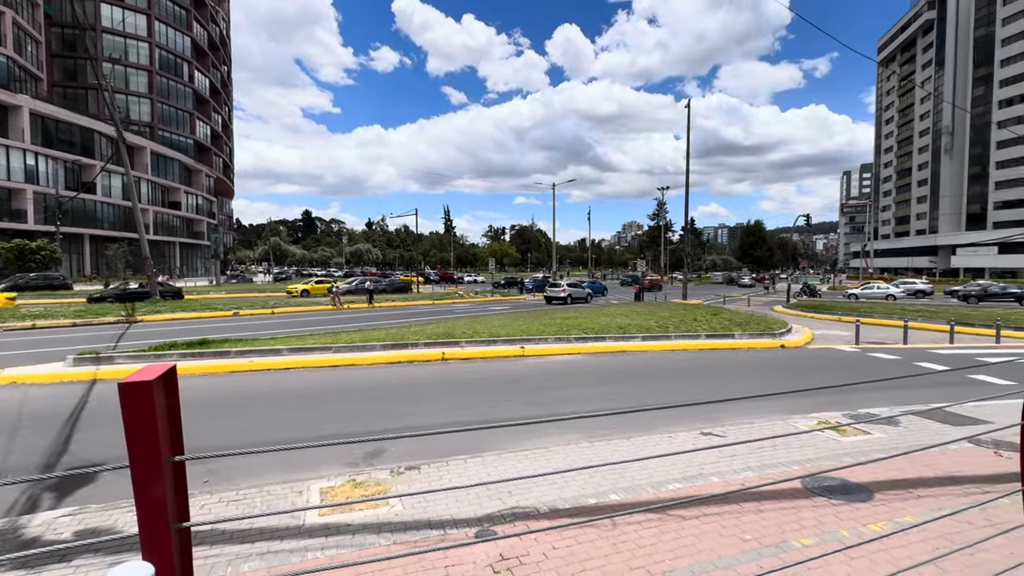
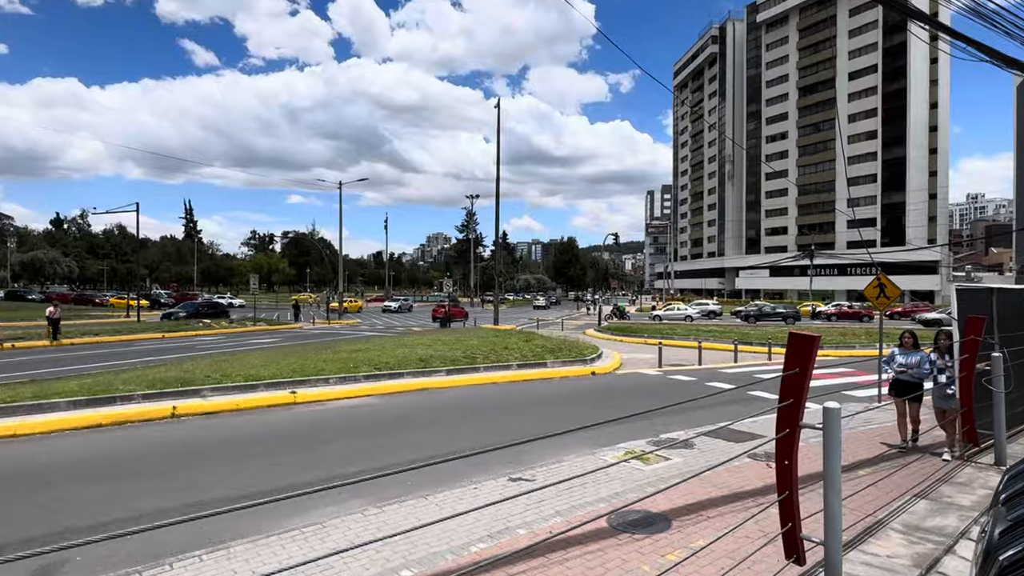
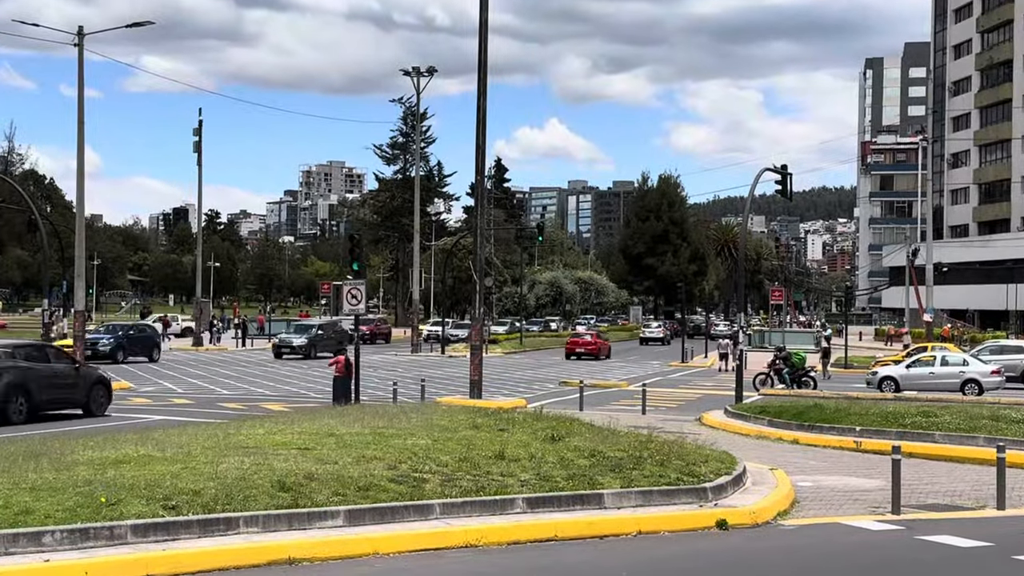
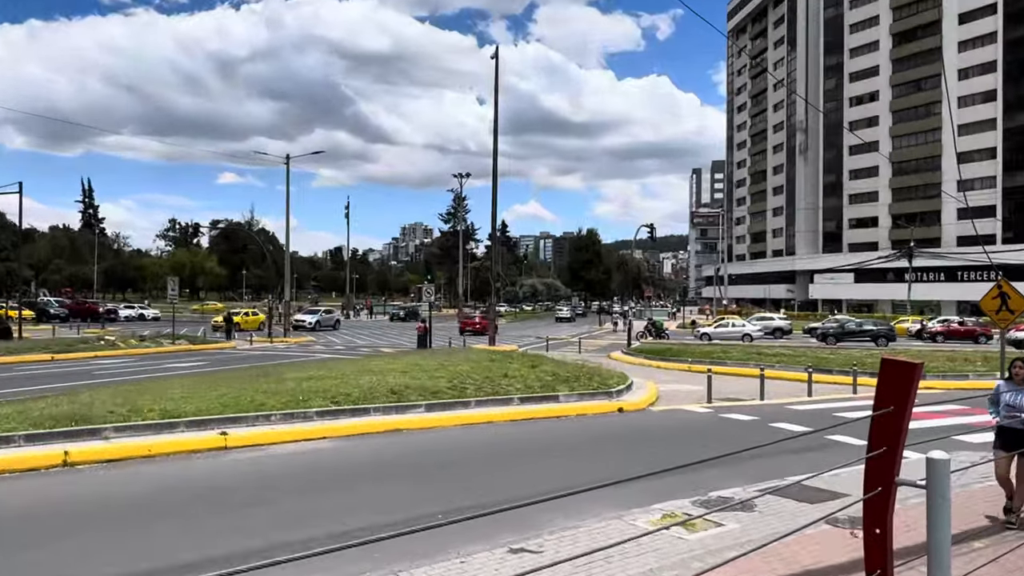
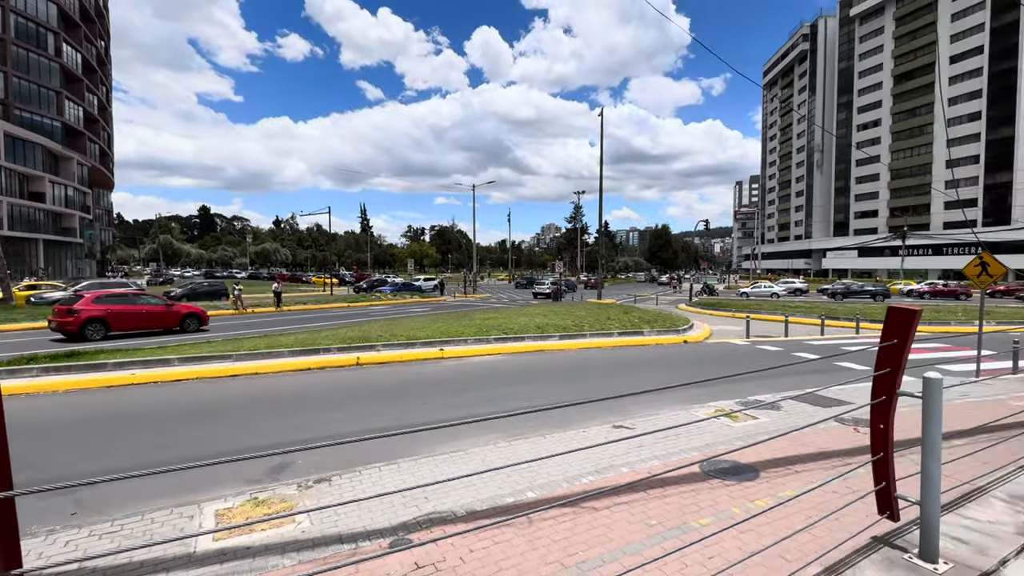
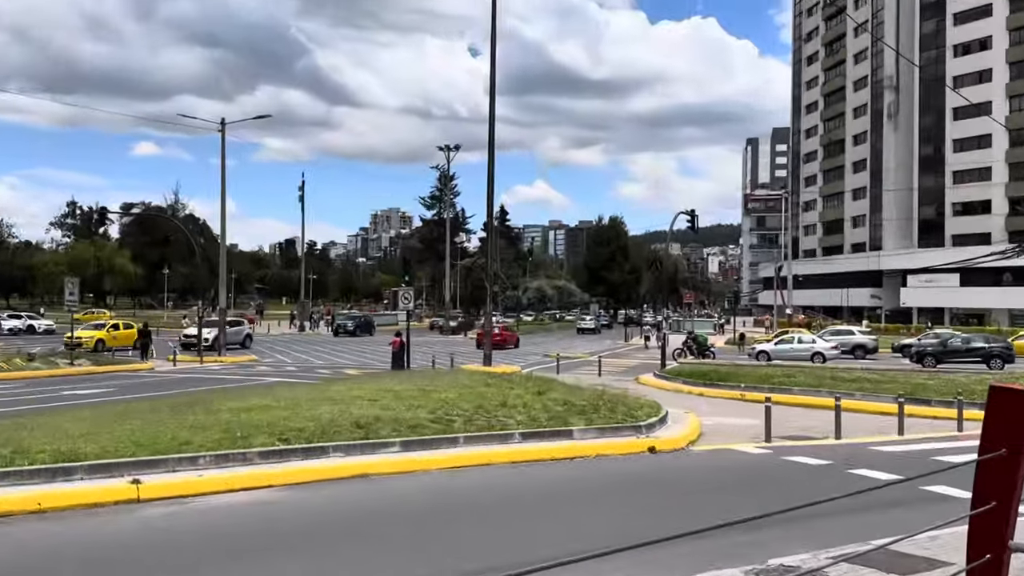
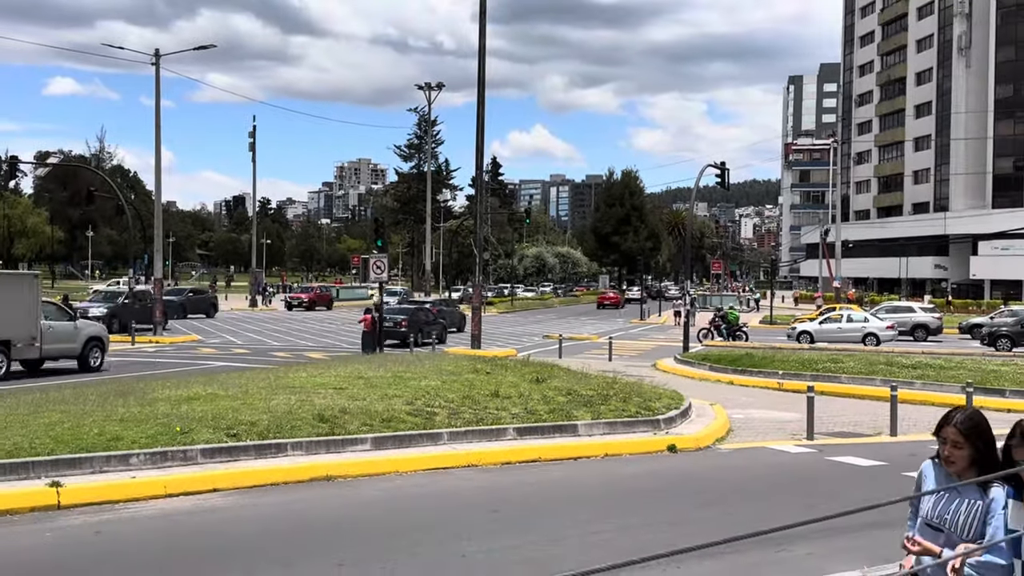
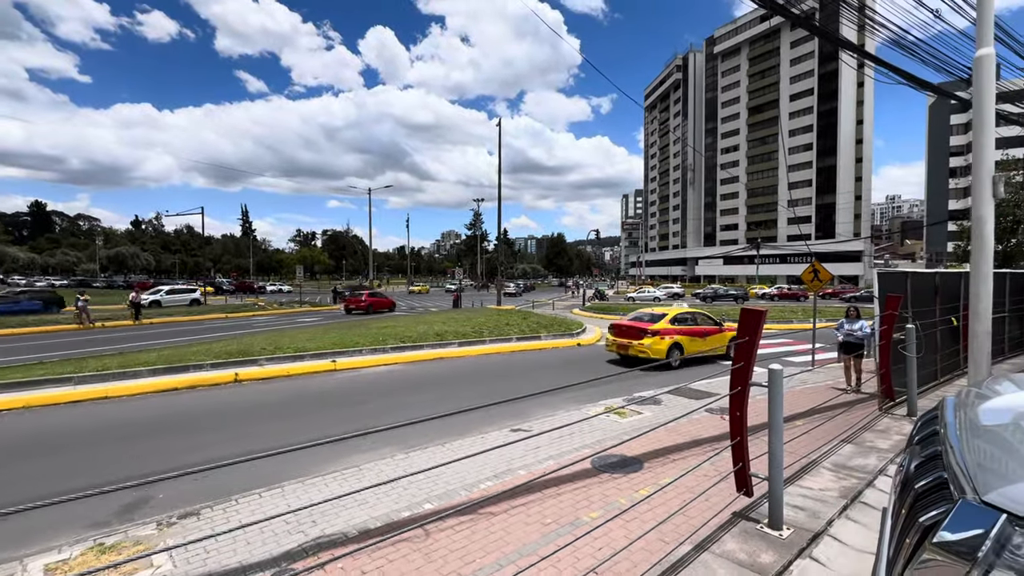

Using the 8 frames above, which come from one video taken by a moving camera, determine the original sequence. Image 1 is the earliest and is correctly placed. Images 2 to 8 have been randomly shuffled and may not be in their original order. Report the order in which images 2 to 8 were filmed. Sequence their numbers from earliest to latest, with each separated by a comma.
5, 8, 2, 4, 6, 3, 7
